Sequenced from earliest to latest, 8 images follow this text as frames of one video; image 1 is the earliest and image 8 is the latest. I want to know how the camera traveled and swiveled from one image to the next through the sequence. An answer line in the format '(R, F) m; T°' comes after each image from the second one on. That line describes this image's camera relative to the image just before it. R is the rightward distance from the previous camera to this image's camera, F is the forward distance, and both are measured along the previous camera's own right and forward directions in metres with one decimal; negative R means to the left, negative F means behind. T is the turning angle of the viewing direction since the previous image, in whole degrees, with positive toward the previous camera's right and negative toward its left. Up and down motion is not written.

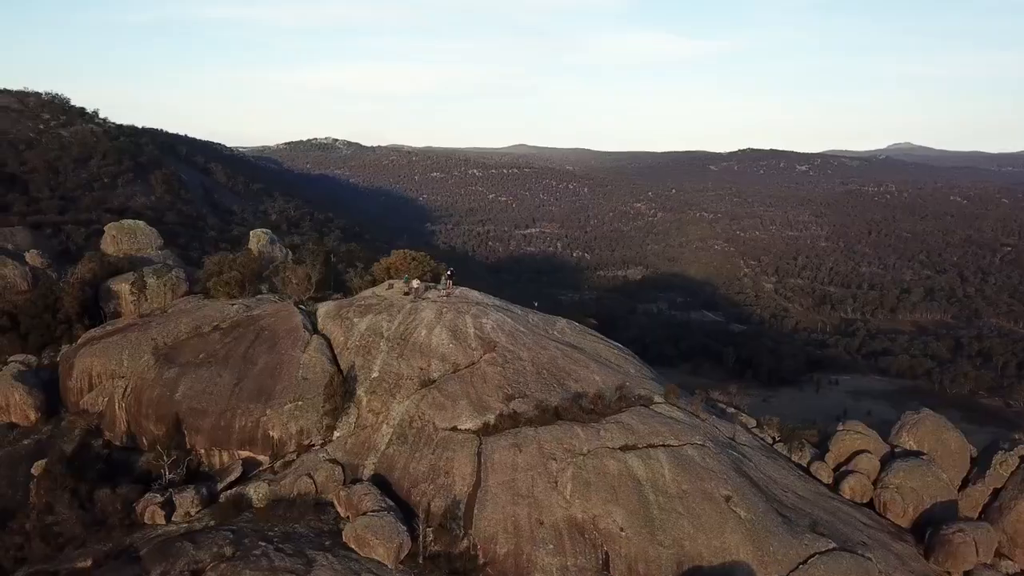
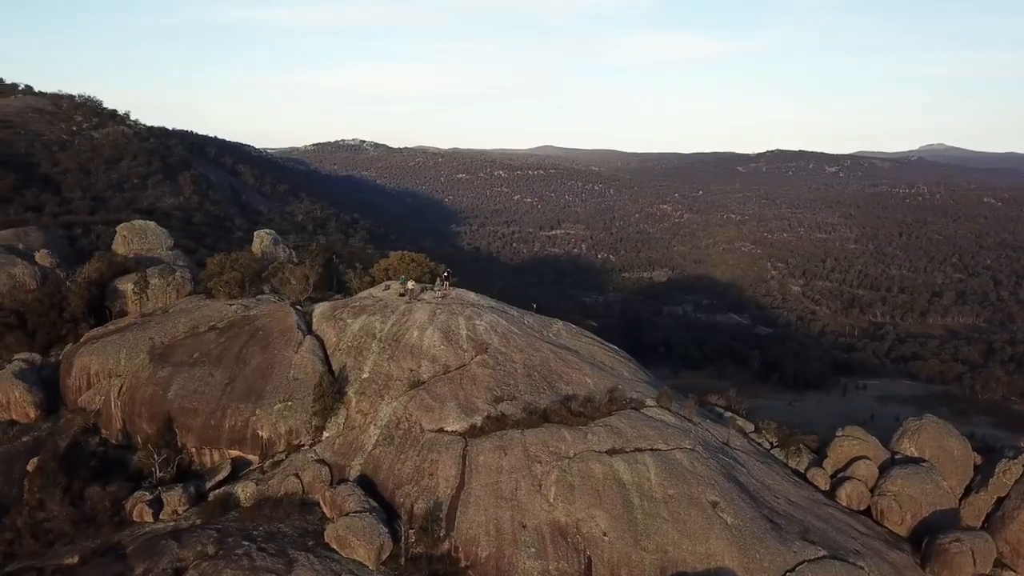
(+0.7, +0.1) m; -2°
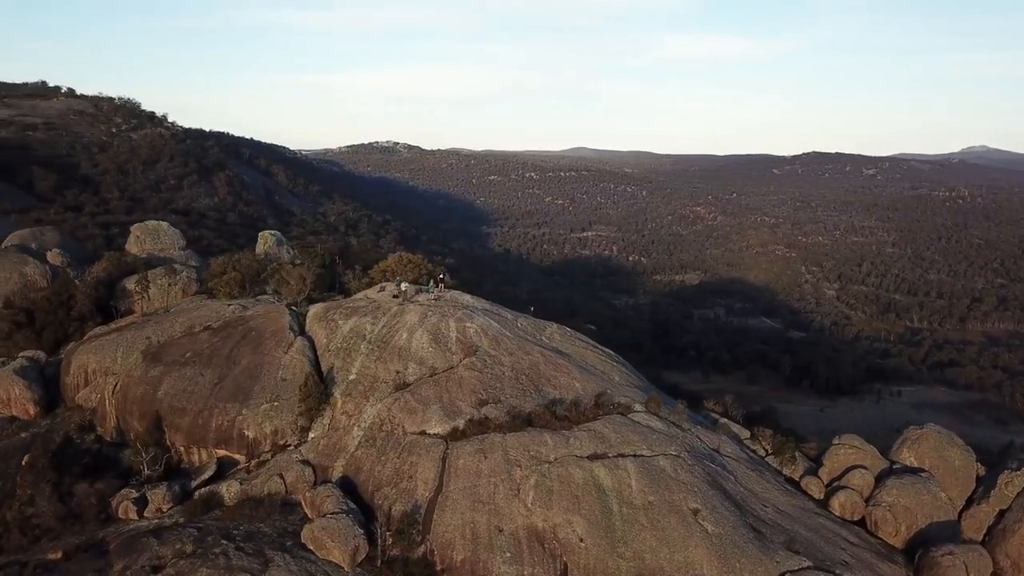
(+0.9, +0.1) m; -2°
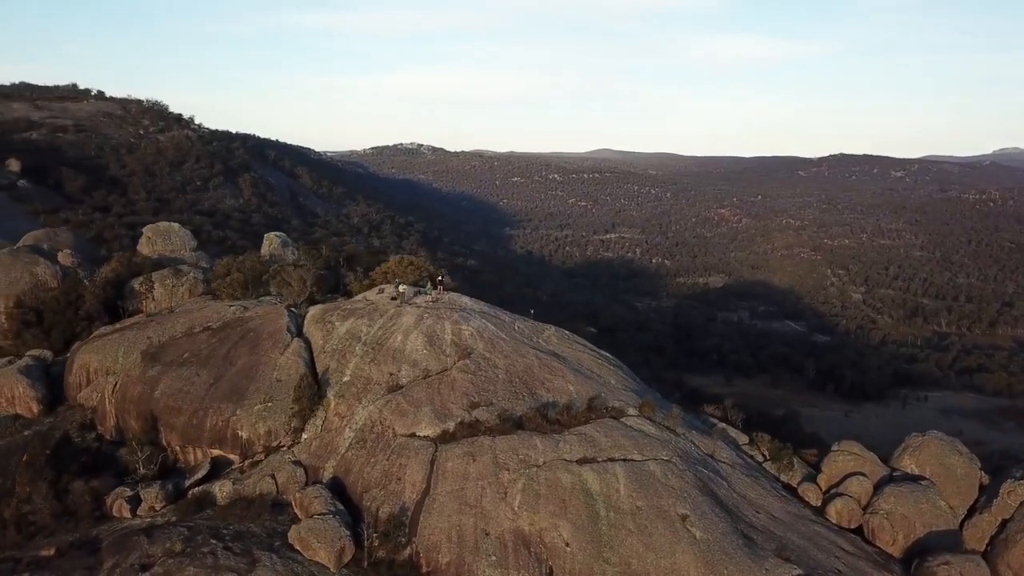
(+0.6, 0.0) m; -1°
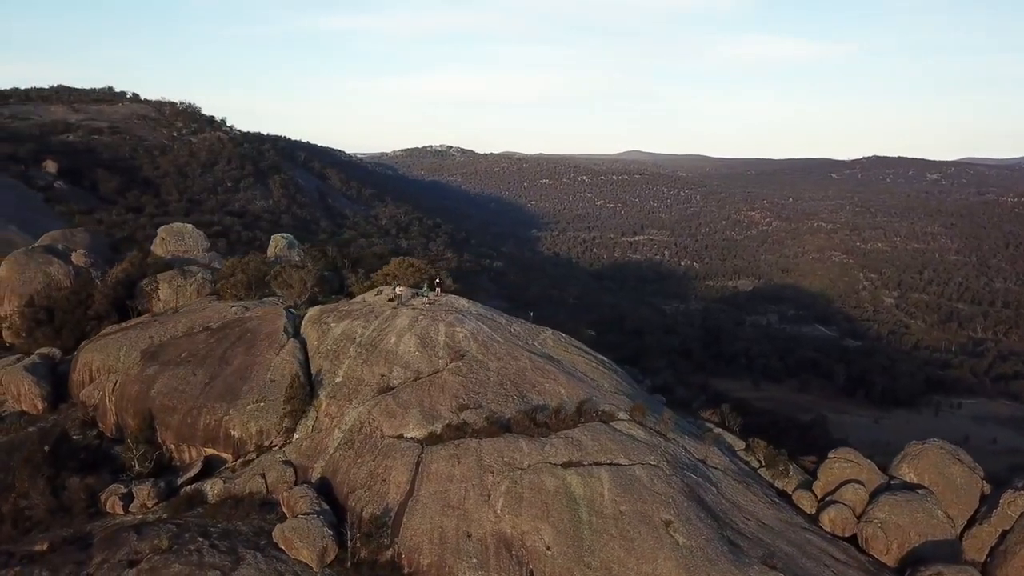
(+0.7, 0.0) m; -2°
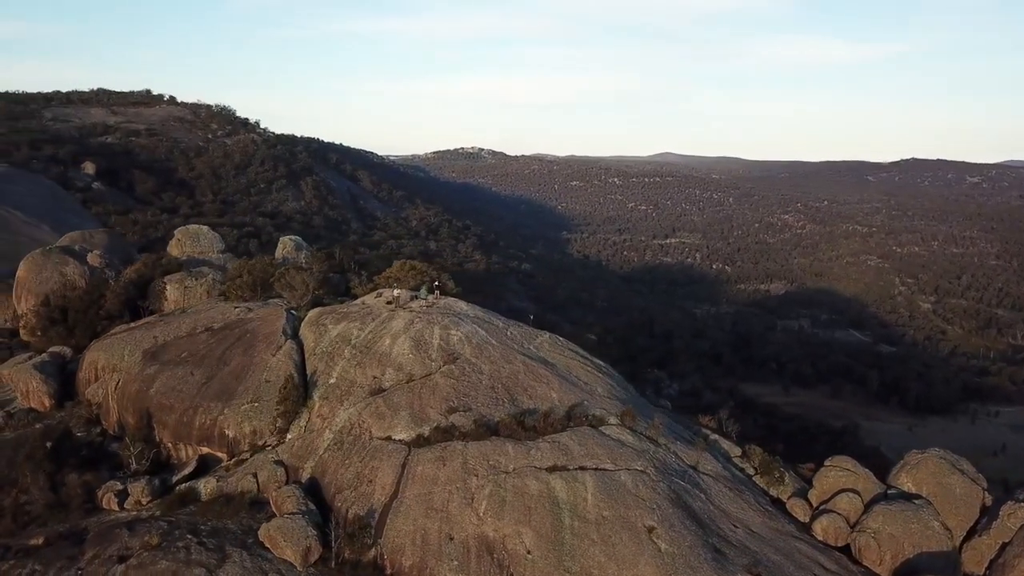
(+0.8, -0.1) m; -2°
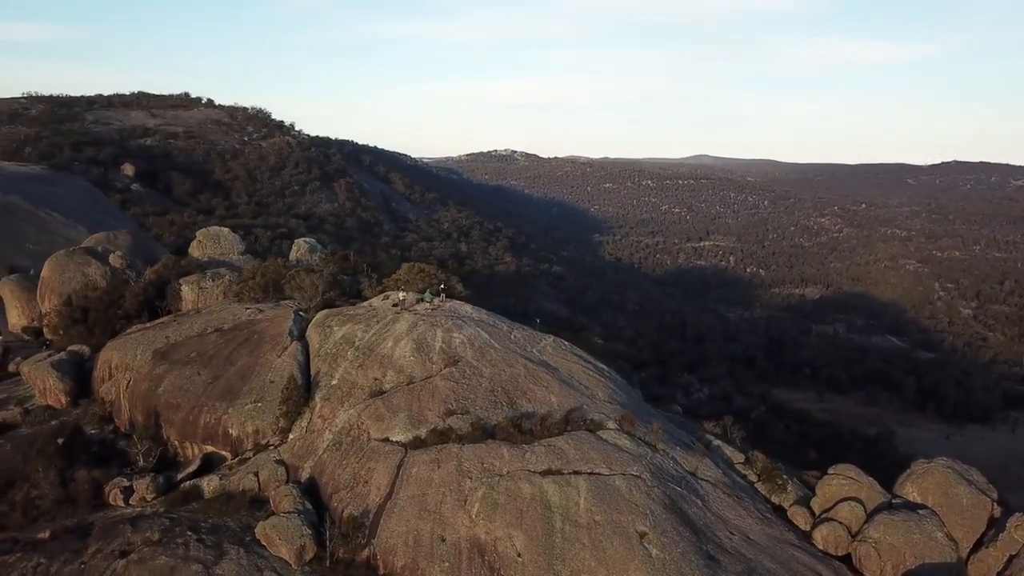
(+0.6, -0.1) m; -2°
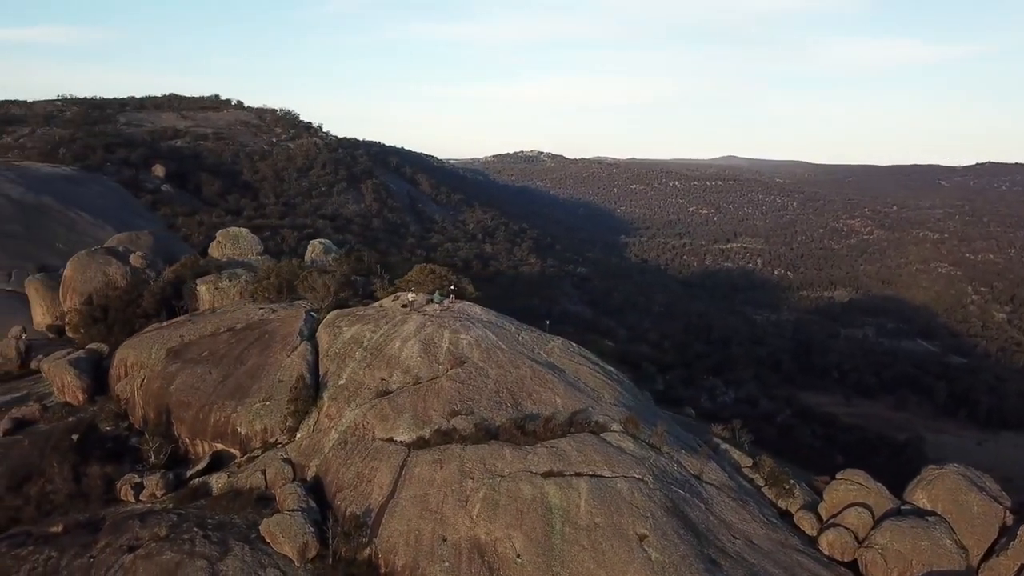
(+0.4, -0.1) m; -2°
